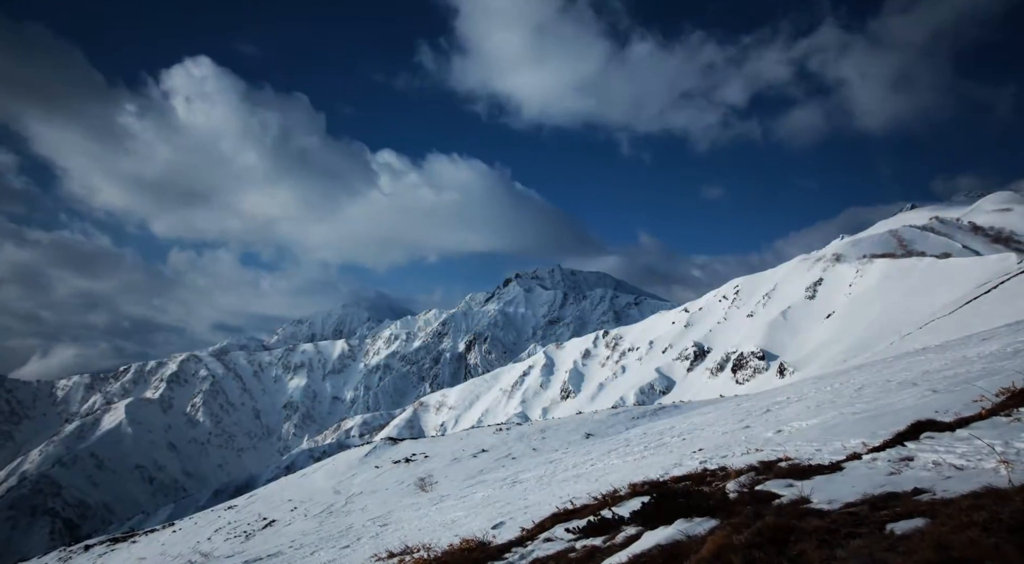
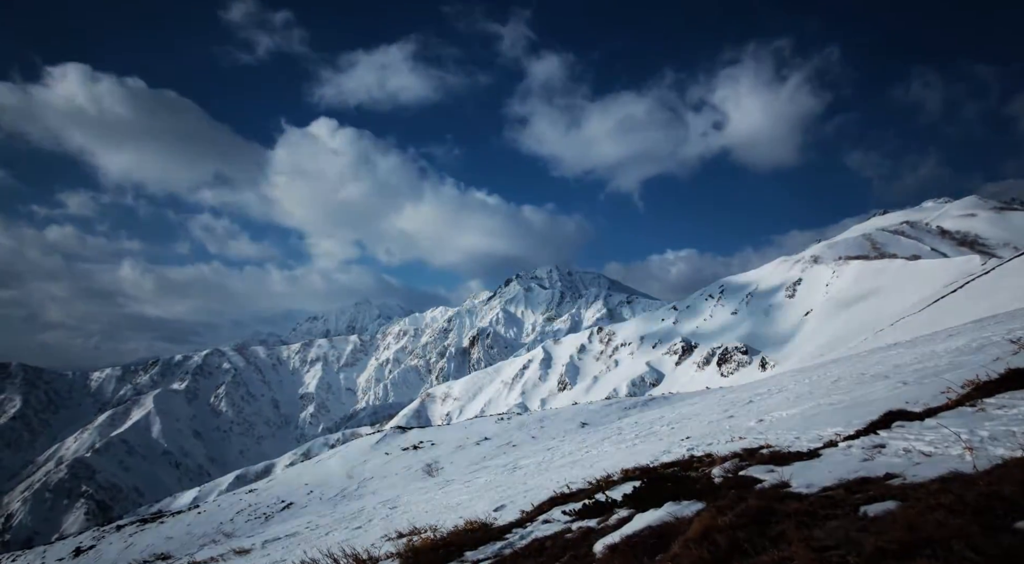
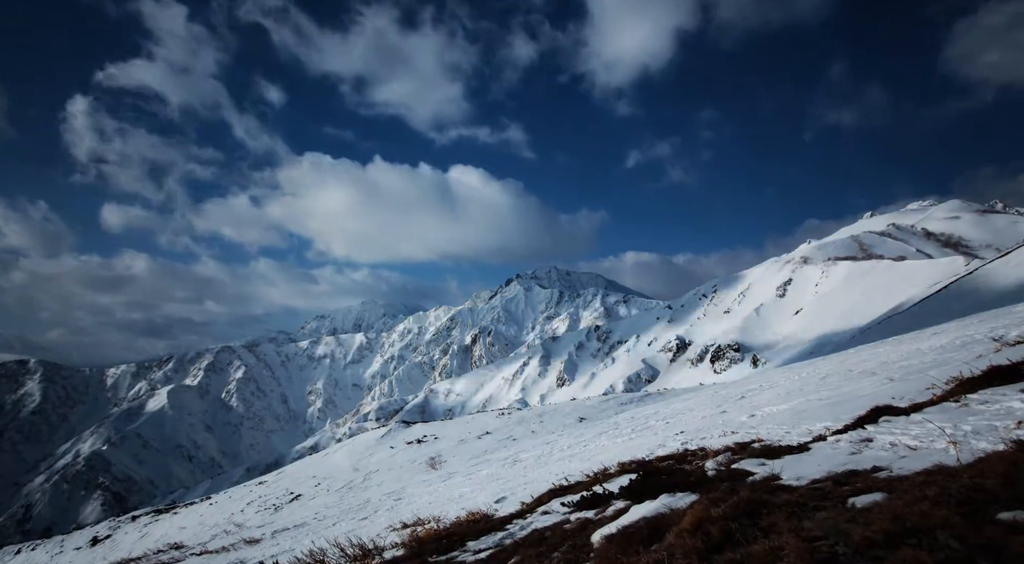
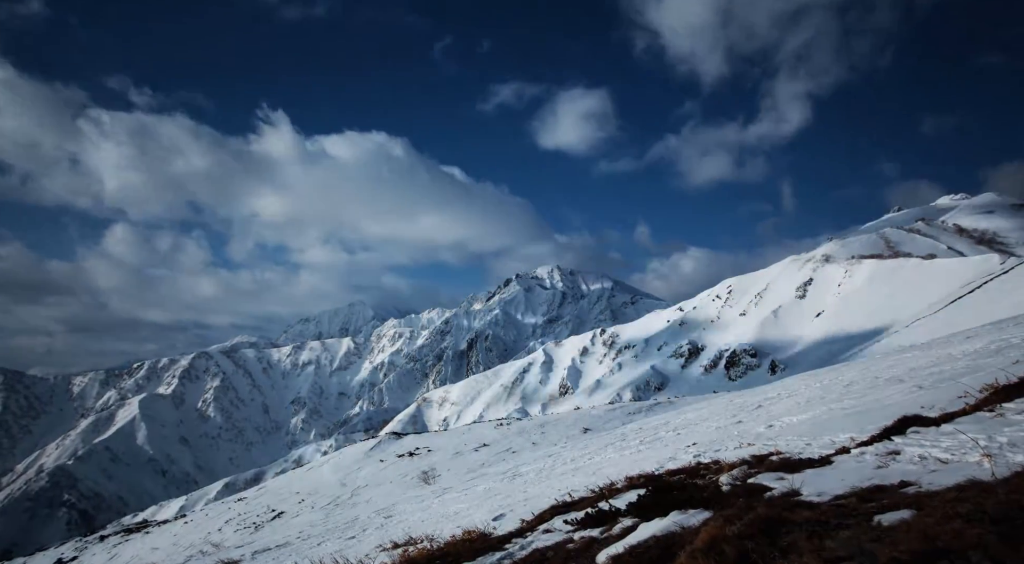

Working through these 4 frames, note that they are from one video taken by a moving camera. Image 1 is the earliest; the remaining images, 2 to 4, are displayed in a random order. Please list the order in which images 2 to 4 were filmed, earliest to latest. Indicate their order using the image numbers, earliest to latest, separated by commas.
4, 2, 3
